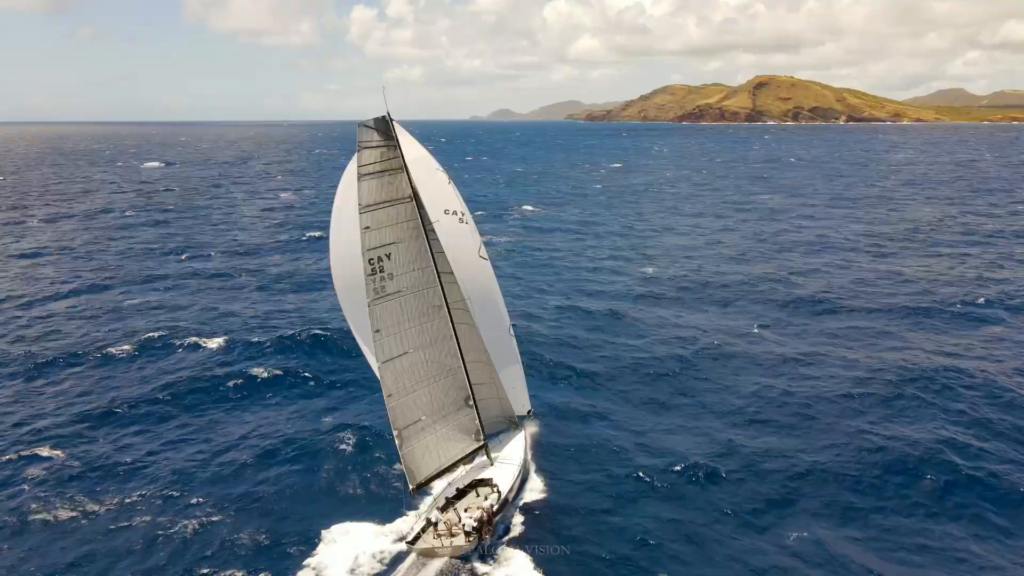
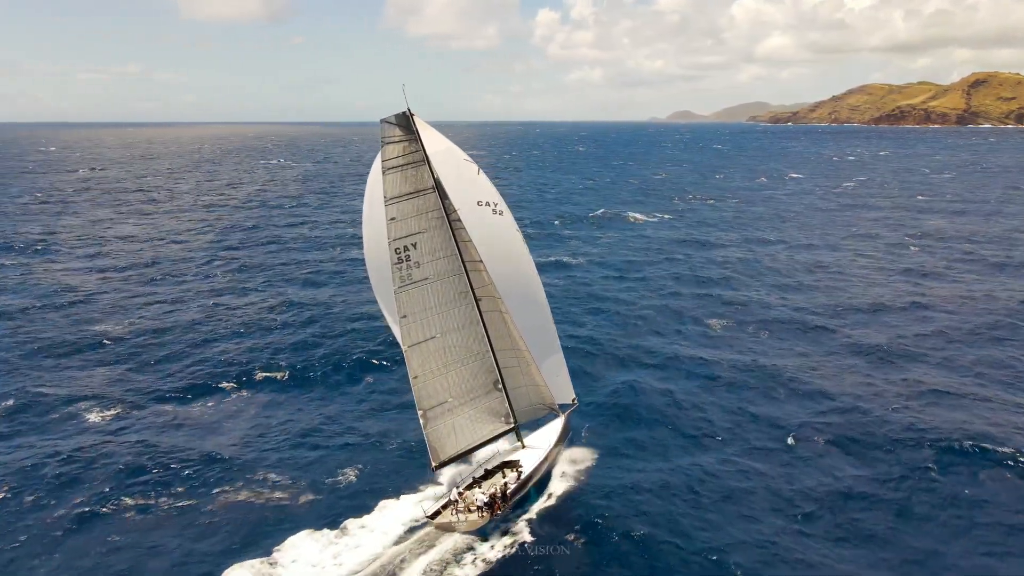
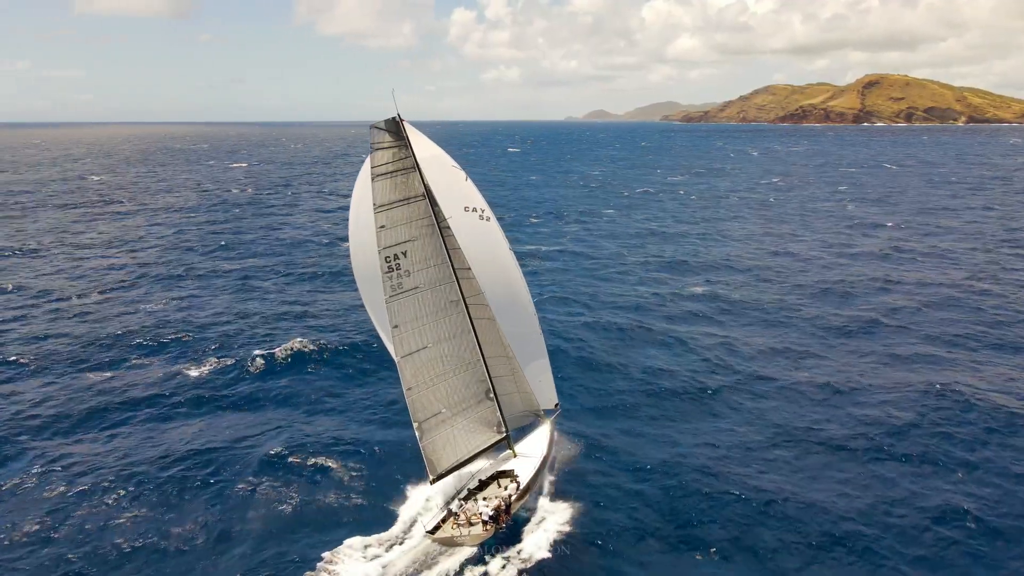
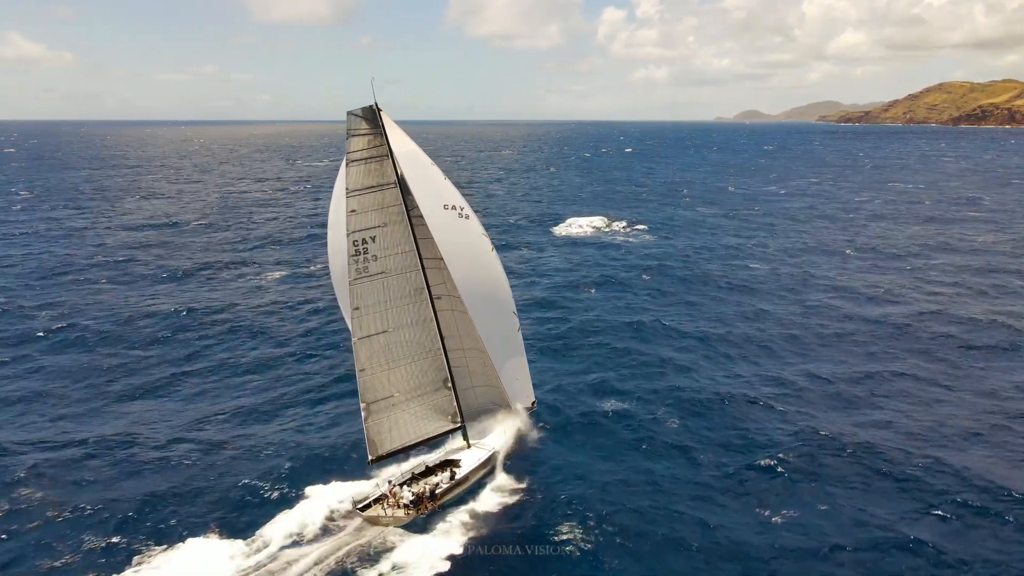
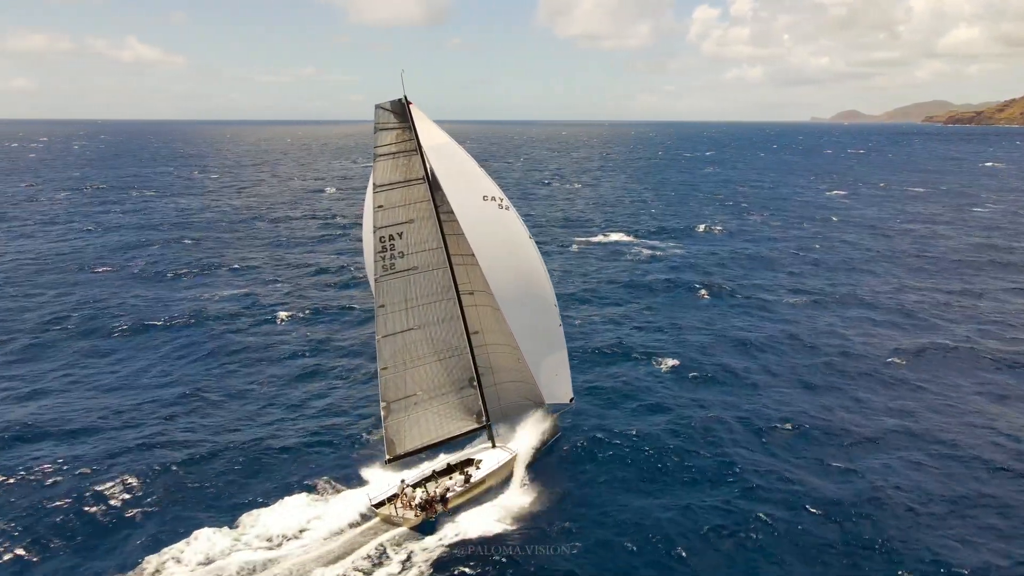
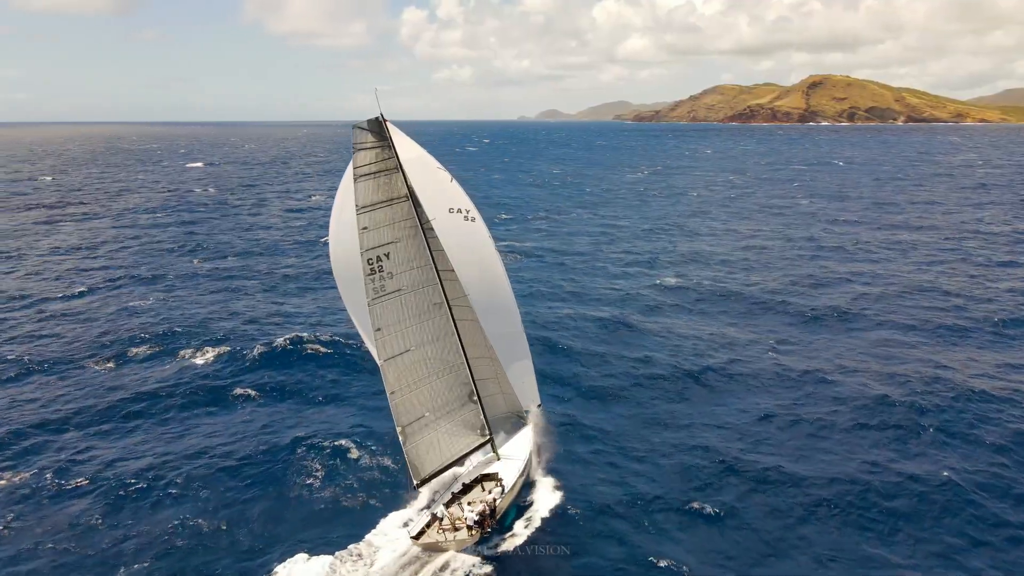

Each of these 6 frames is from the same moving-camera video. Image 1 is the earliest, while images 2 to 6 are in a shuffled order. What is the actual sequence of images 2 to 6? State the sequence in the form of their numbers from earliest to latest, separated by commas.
6, 3, 2, 4, 5
